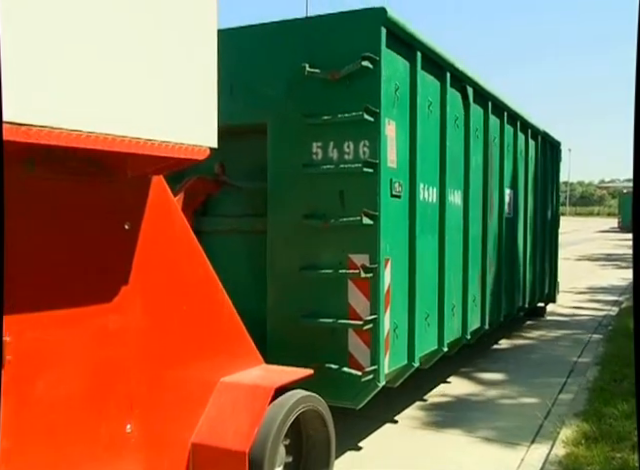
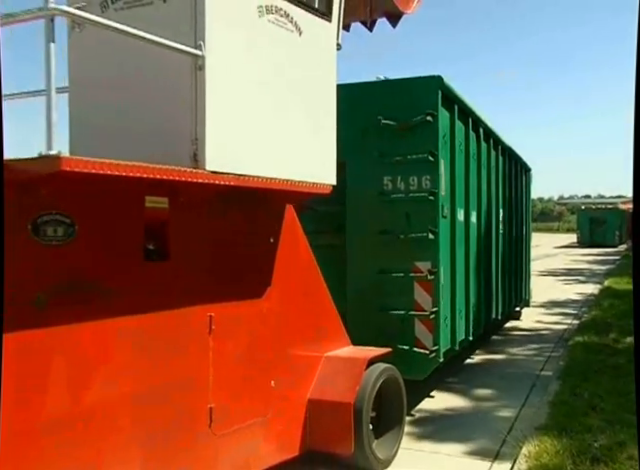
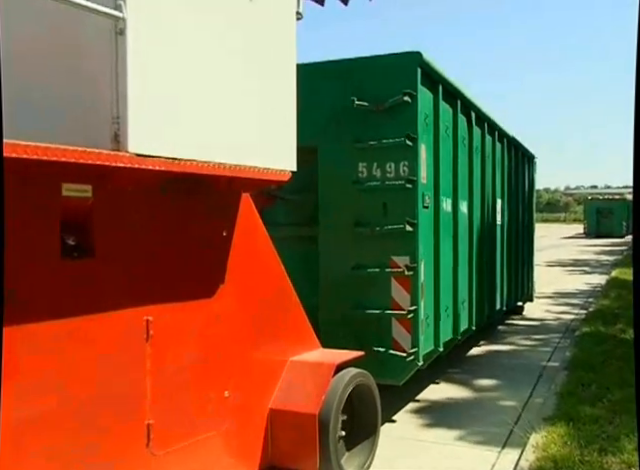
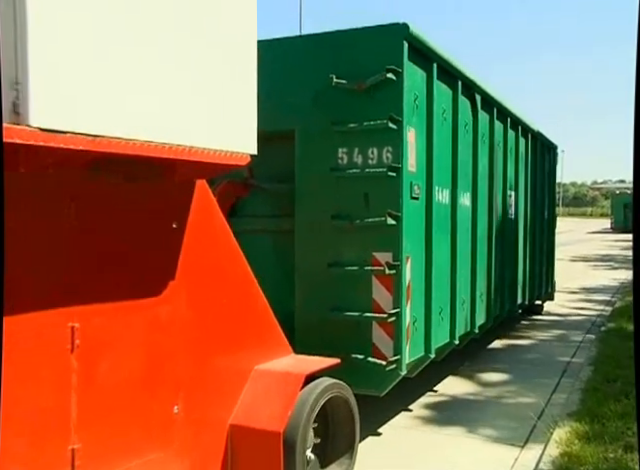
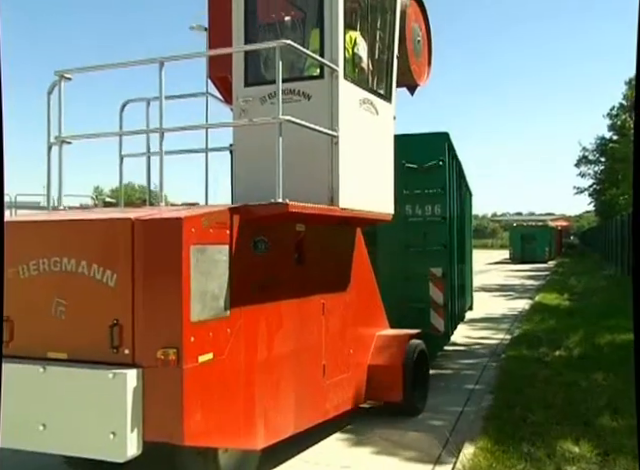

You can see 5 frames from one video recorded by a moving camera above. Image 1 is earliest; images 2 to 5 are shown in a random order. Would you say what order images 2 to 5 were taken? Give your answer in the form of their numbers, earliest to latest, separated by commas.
4, 3, 2, 5
